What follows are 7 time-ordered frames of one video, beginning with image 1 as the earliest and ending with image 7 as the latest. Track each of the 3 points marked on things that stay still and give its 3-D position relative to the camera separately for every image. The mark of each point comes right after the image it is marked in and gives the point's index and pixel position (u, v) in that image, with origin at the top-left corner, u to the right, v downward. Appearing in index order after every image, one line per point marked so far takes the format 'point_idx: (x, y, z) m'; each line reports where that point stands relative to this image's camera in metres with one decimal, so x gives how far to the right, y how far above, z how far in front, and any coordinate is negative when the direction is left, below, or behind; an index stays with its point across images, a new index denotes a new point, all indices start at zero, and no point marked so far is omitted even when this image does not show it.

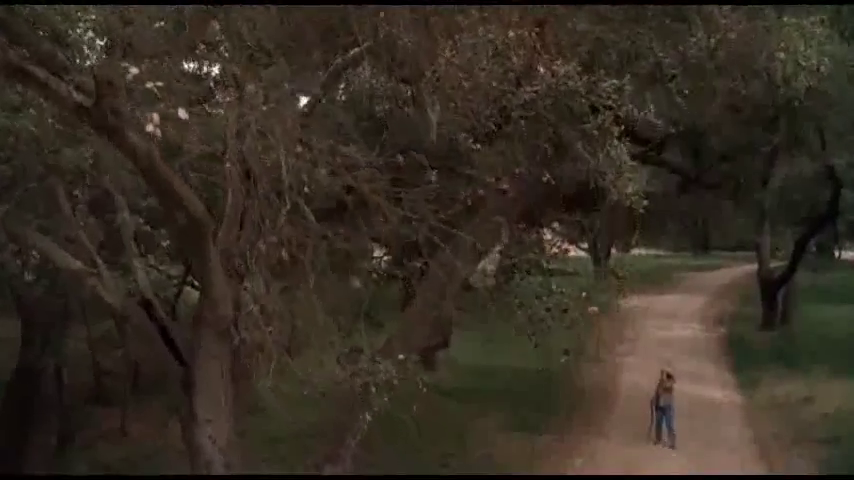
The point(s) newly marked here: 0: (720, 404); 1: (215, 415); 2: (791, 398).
0: (+5.1, -2.9, +19.7) m
1: (-2.4, -2.0, +12.7) m
2: (+6.4, -2.7, +19.6) m
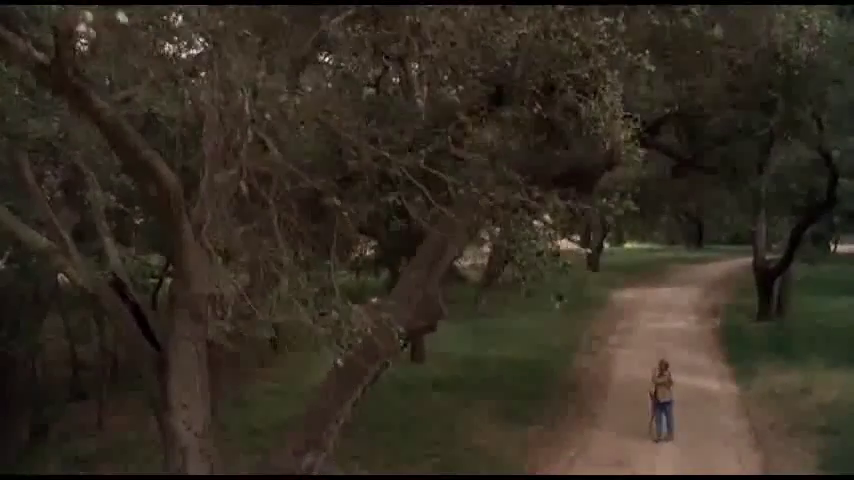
0: (+4.9, -2.6, +19.1) m
1: (-2.6, -1.7, +12.1) m
2: (+6.2, -2.5, +19.1) m
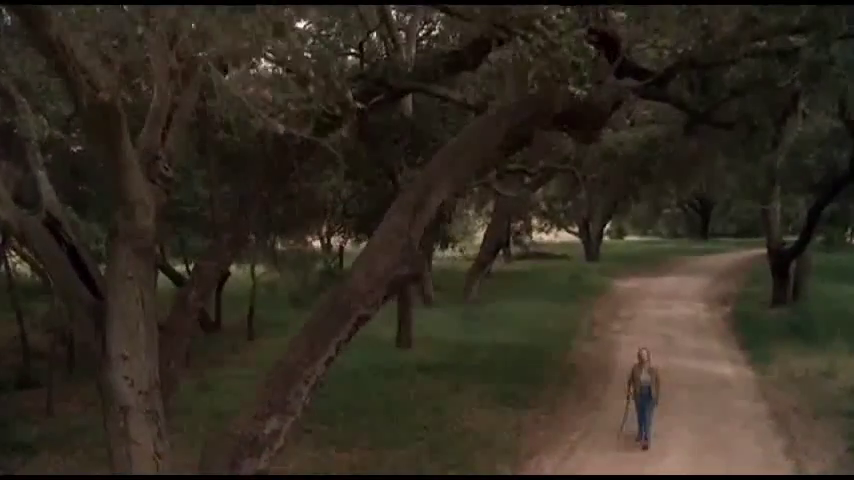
0: (+4.7, -2.2, +17.4) m
1: (-2.7, -1.0, +10.4) m
2: (+5.9, -2.0, +17.4) m
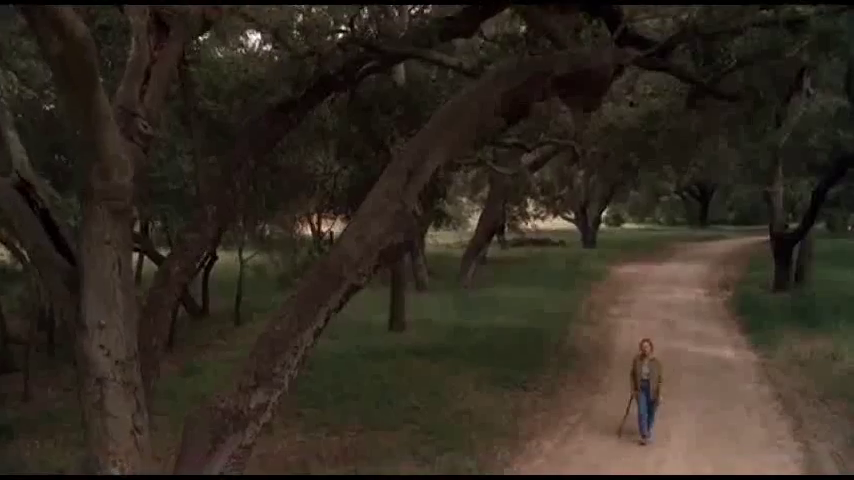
0: (+4.6, -1.9, +16.8) m
1: (-2.8, -0.7, +9.8) m
2: (+5.9, -1.7, +16.8) m
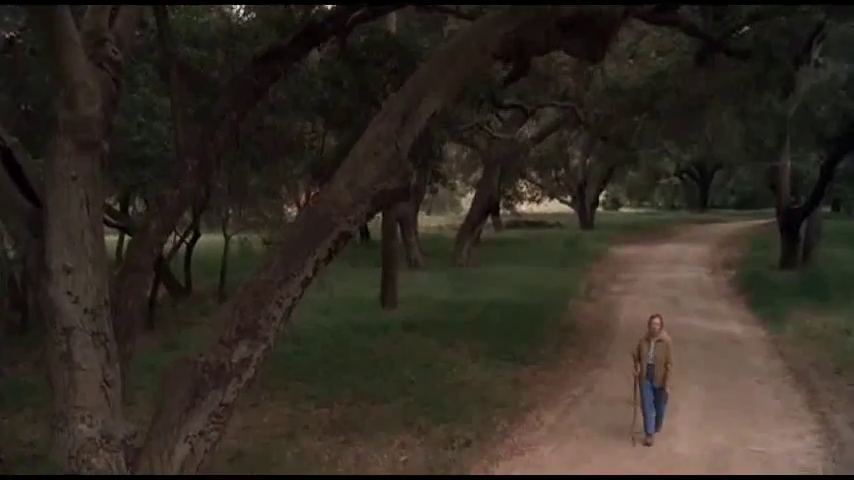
0: (+4.5, -1.4, +16.1) m
1: (-2.8, -0.2, +8.9) m
2: (+5.8, -1.3, +16.1) m
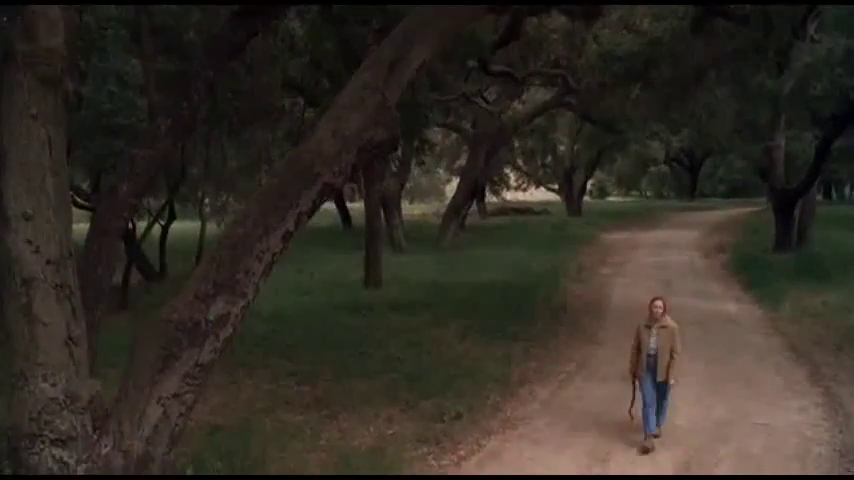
0: (+4.3, -1.1, +15.5) m
1: (-2.8, +0.2, +8.2) m
2: (+5.6, -0.9, +15.5) m
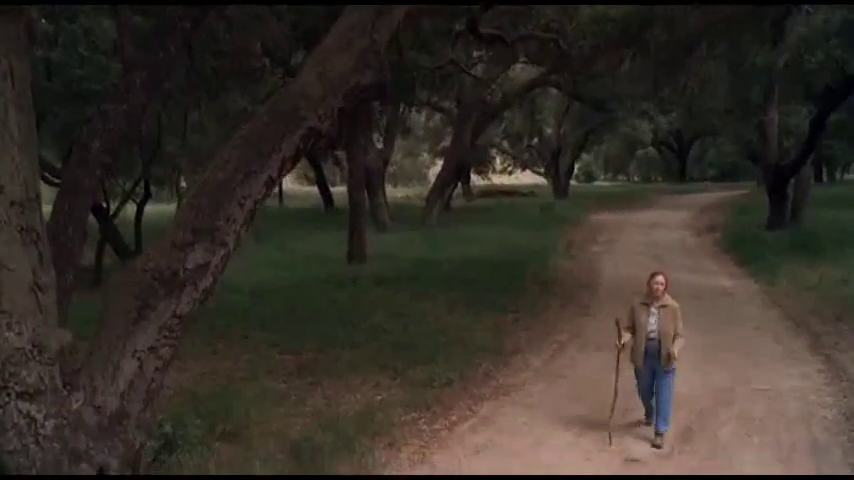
0: (+4.1, -0.7, +15.0) m
1: (-2.9, +0.7, +7.7) m
2: (+5.4, -0.5, +15.1) m
